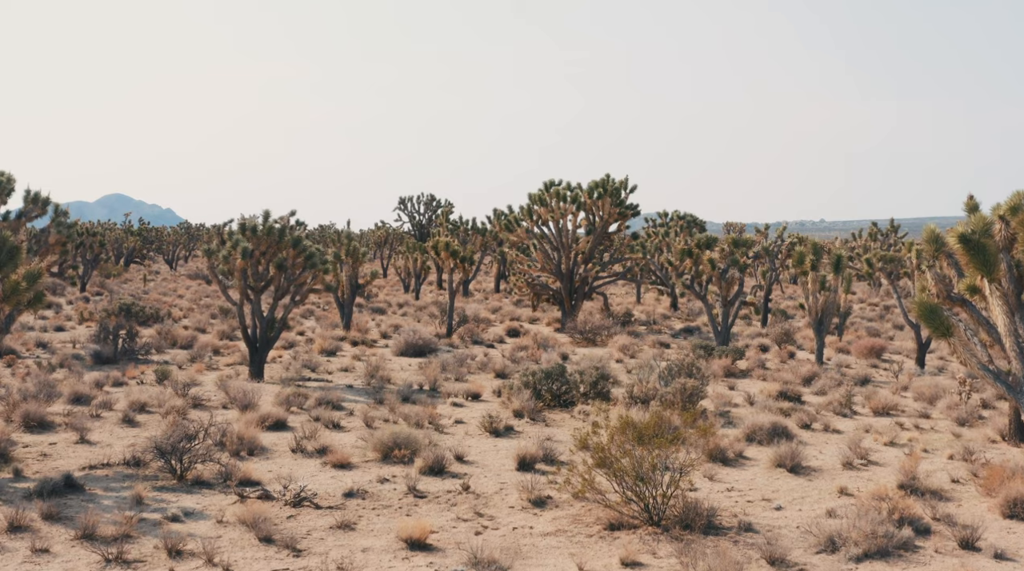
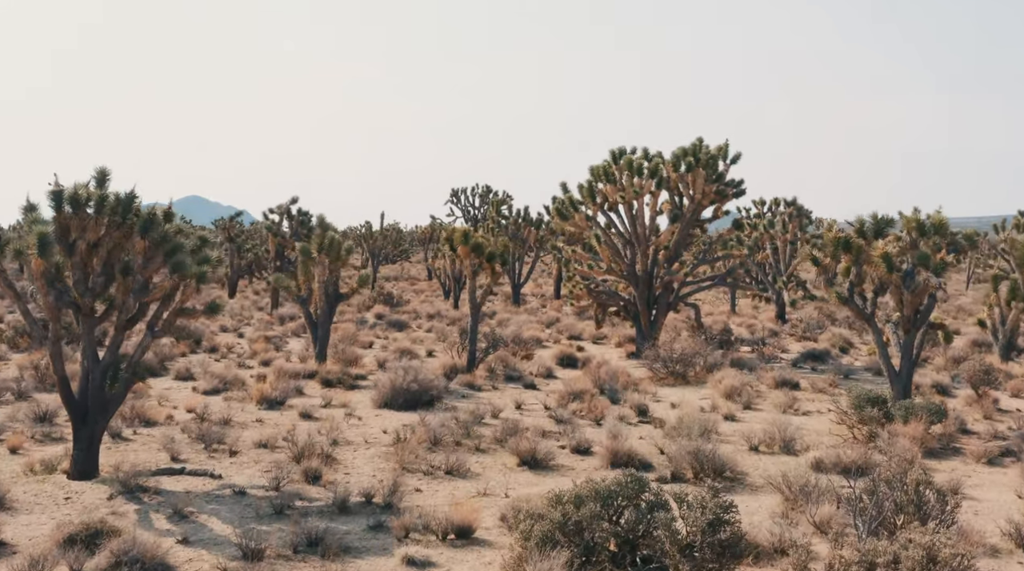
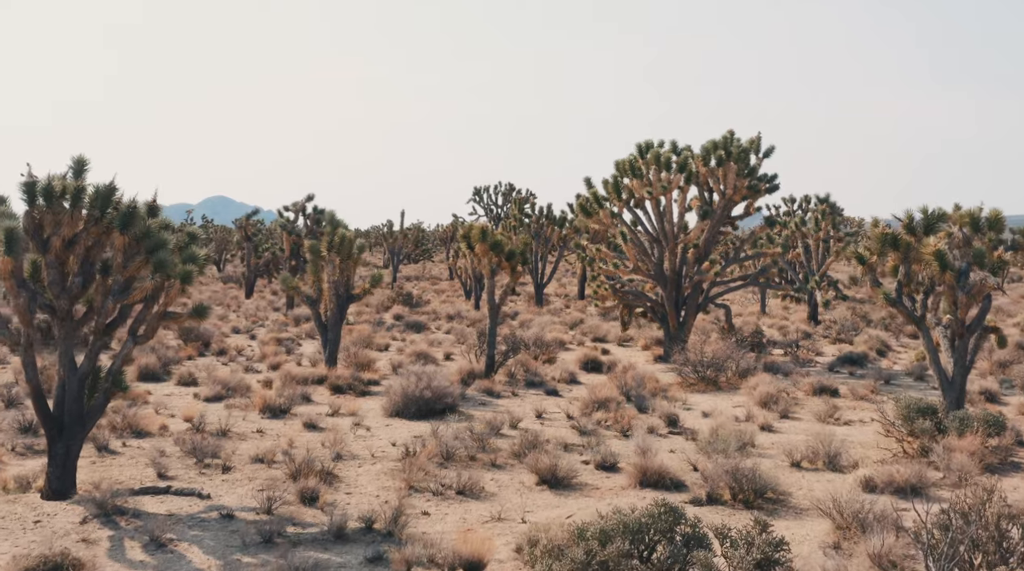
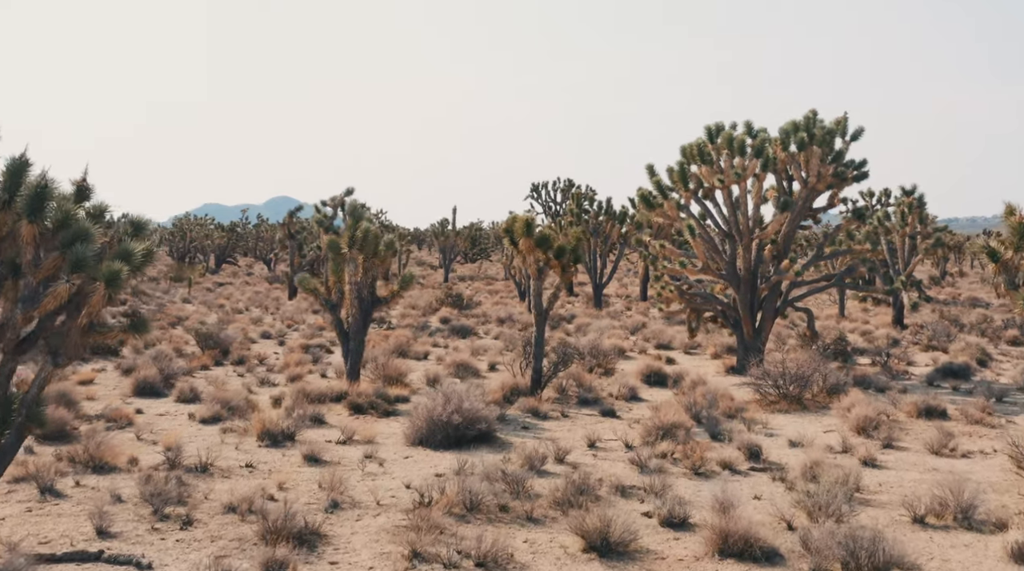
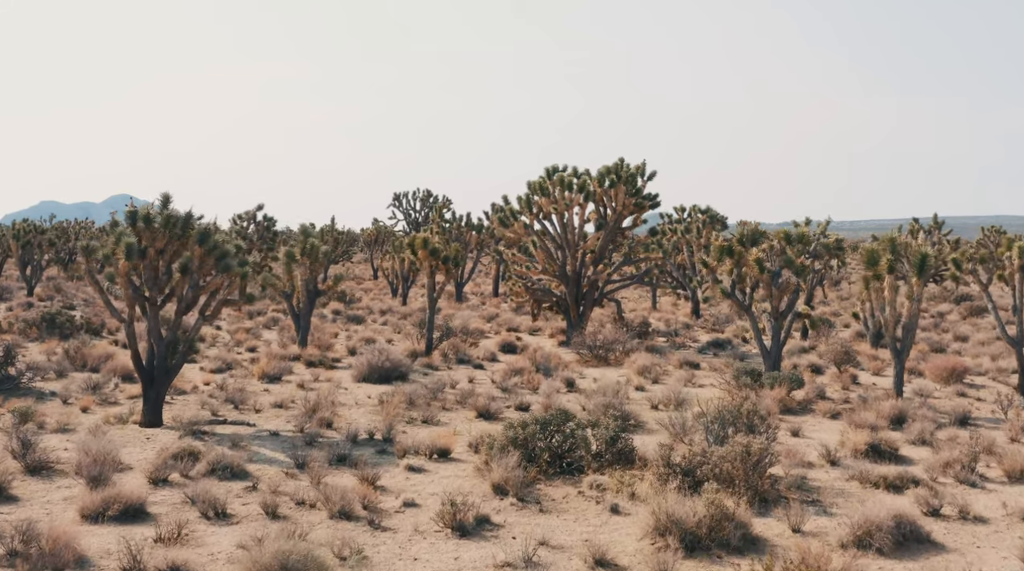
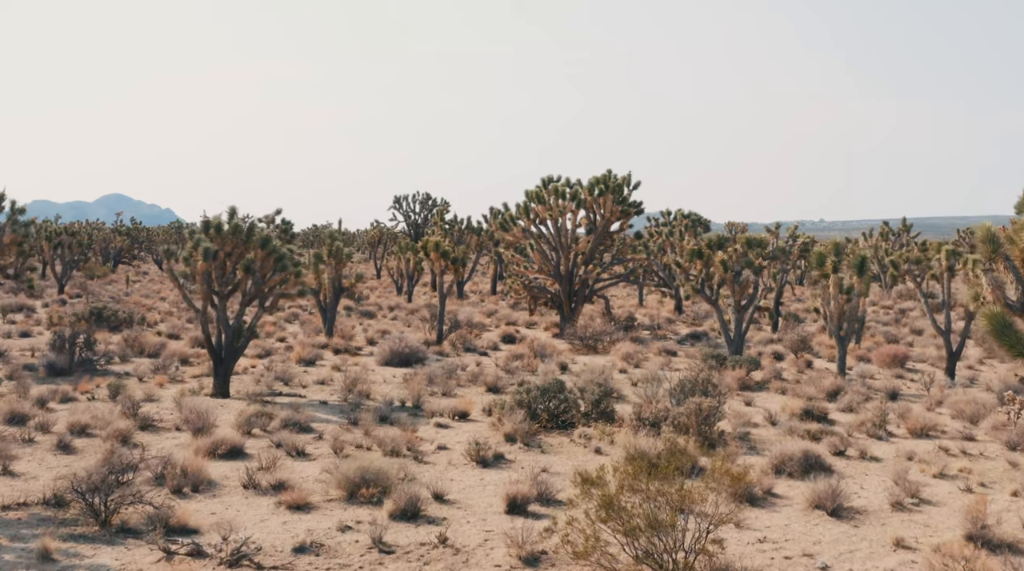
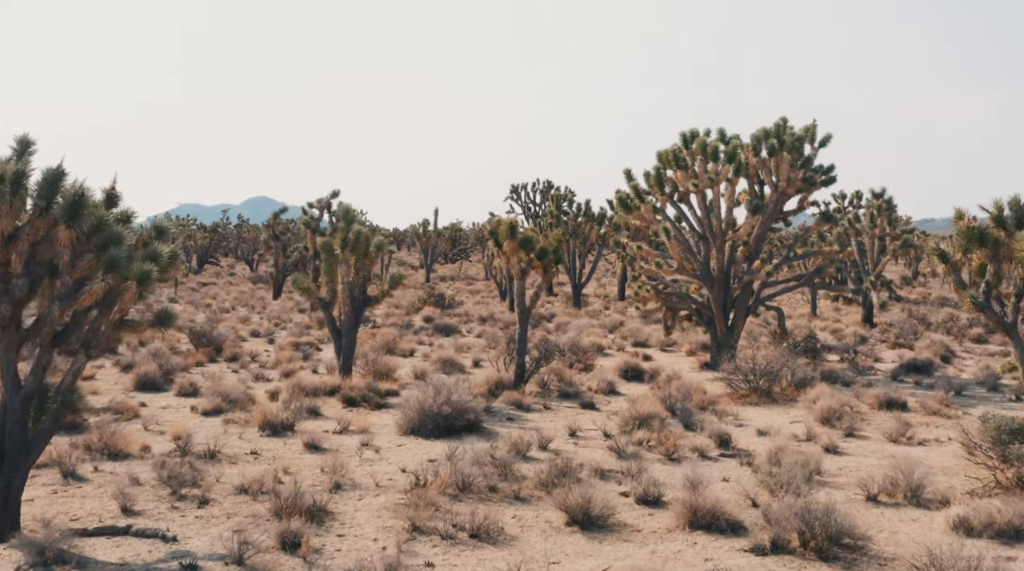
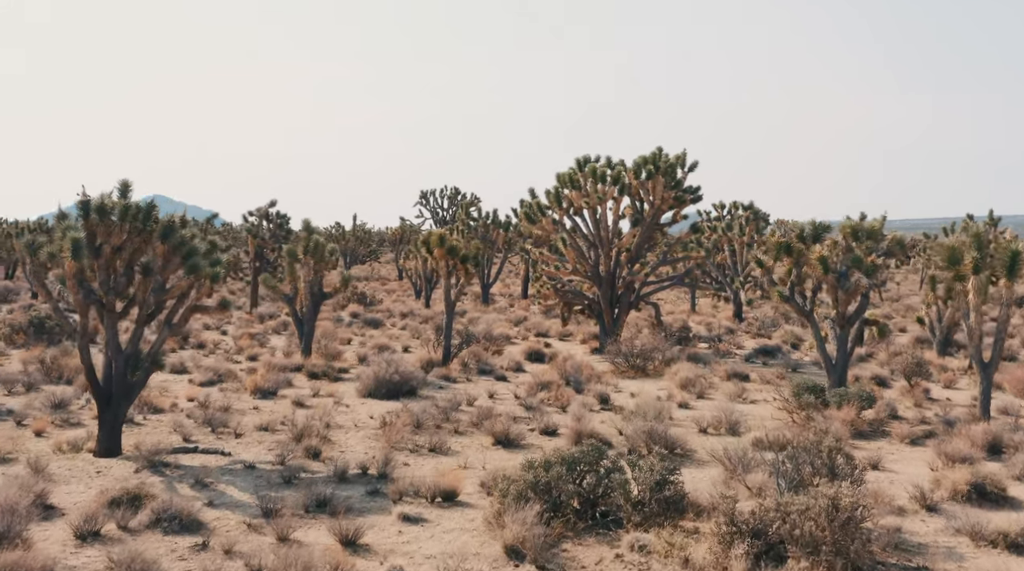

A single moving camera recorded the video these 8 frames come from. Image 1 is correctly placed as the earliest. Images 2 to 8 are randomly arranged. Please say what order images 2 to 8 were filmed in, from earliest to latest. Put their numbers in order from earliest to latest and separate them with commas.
6, 5, 8, 2, 3, 7, 4
